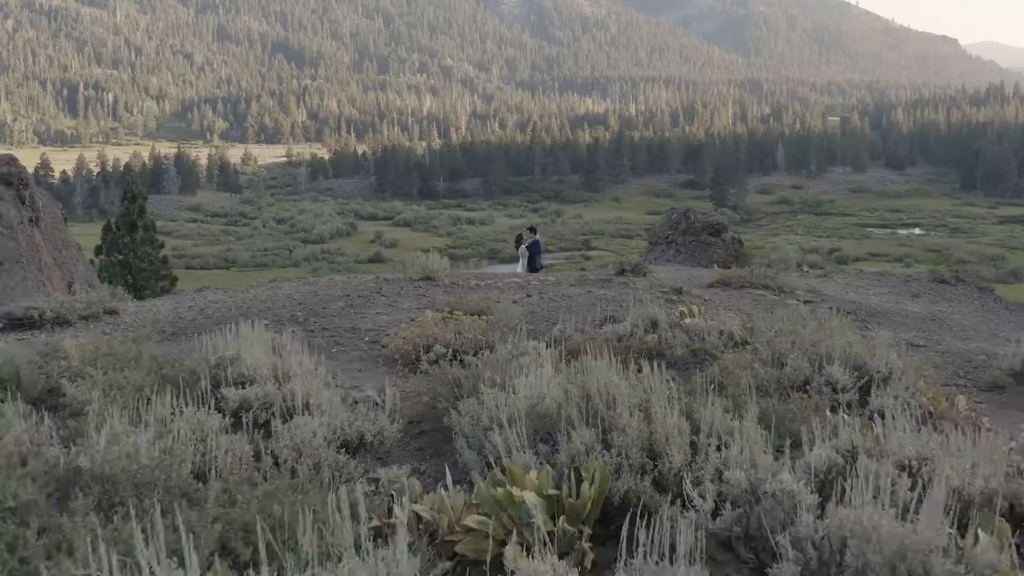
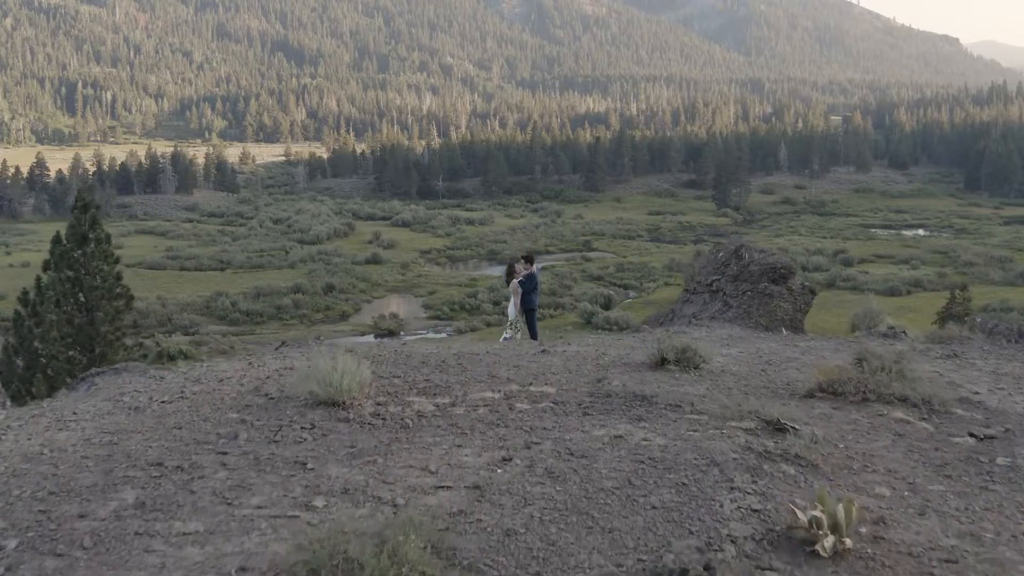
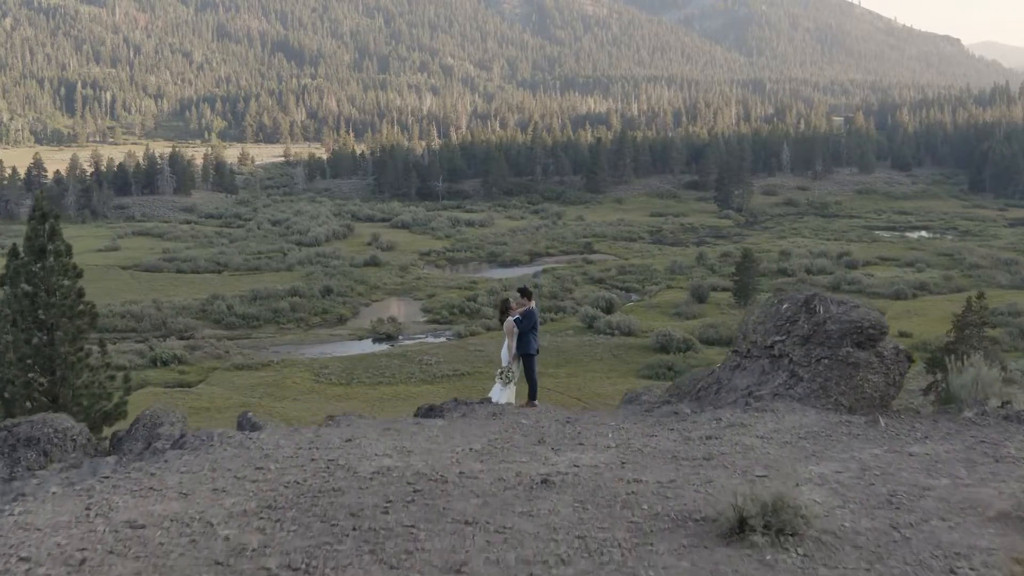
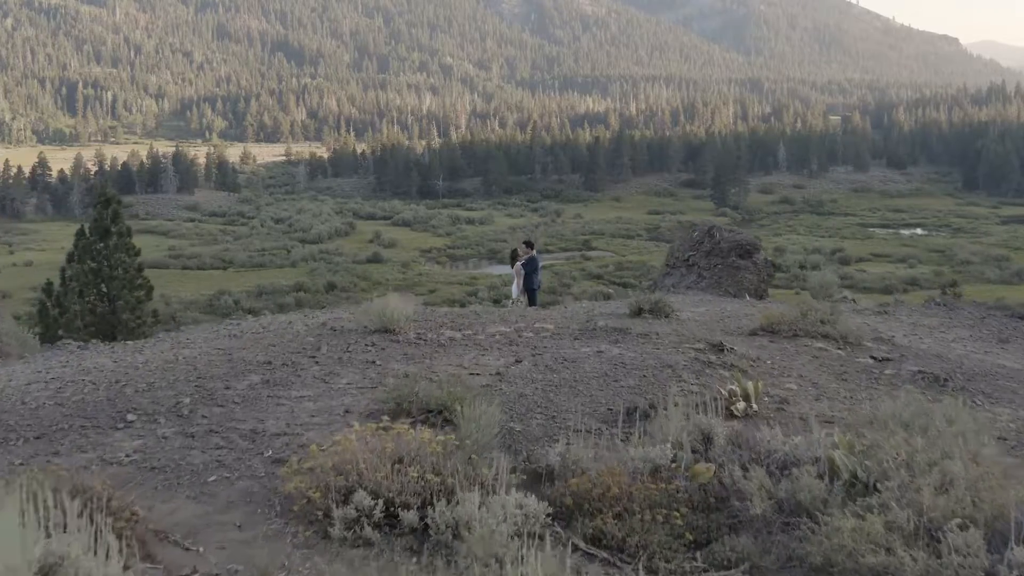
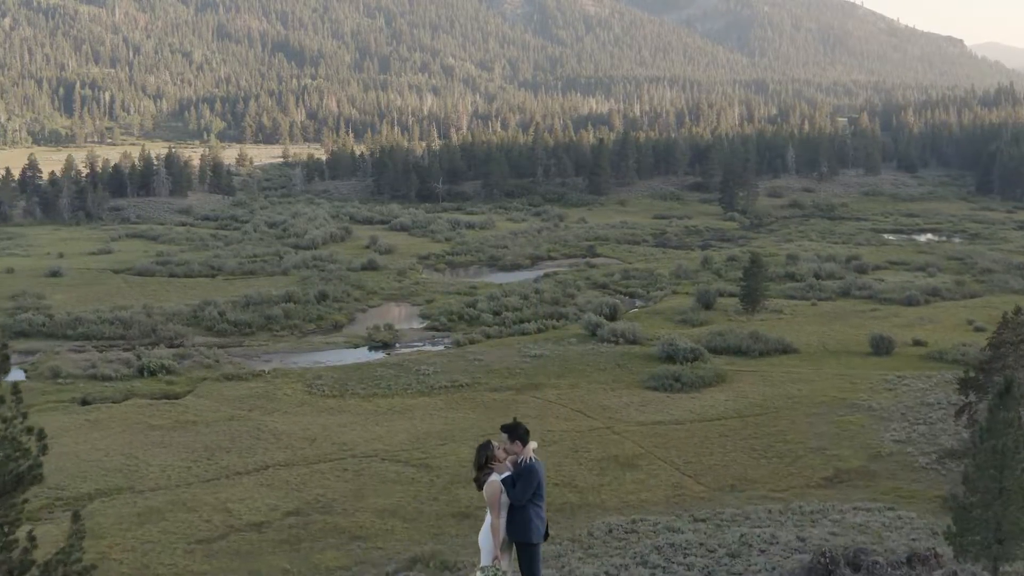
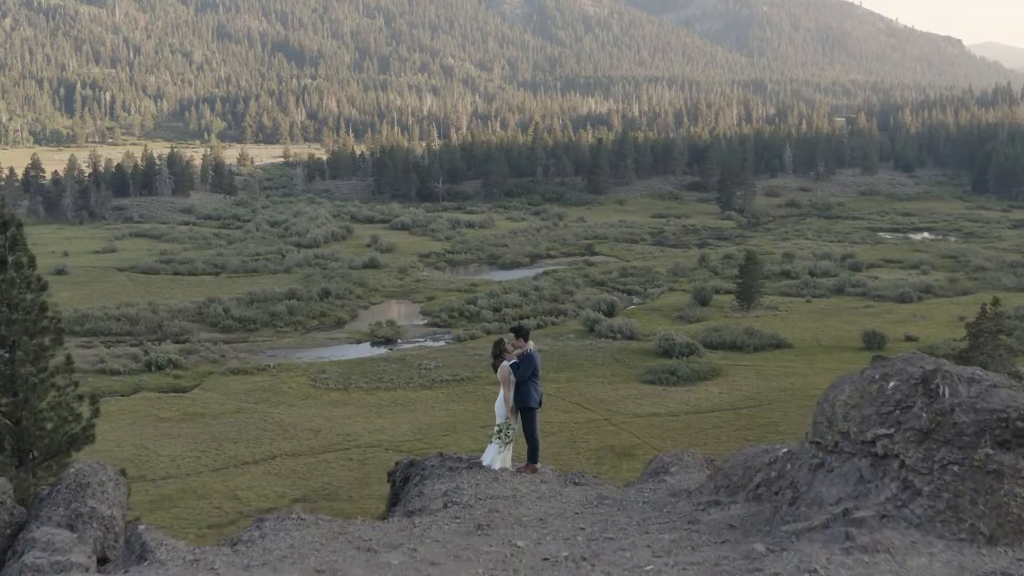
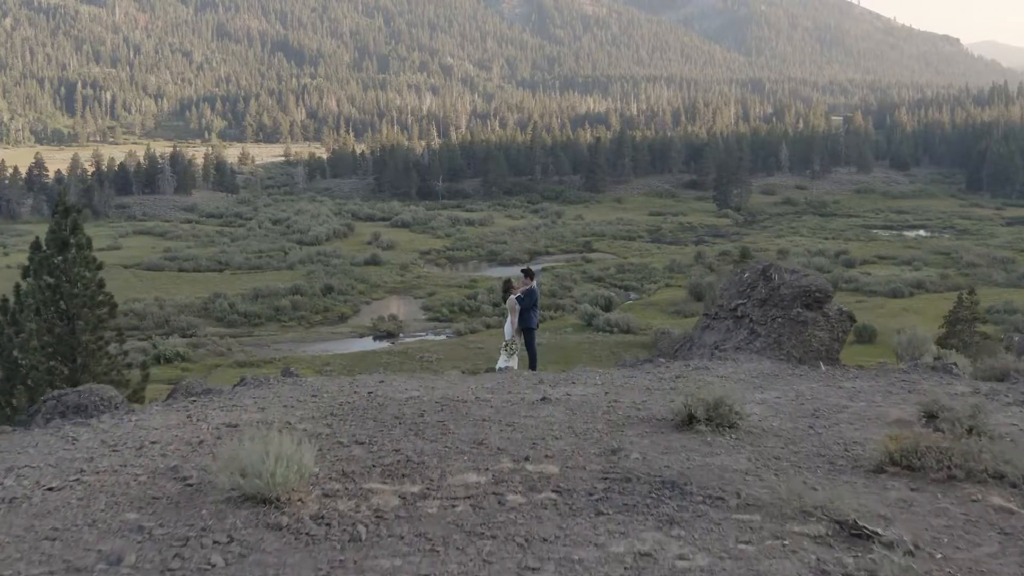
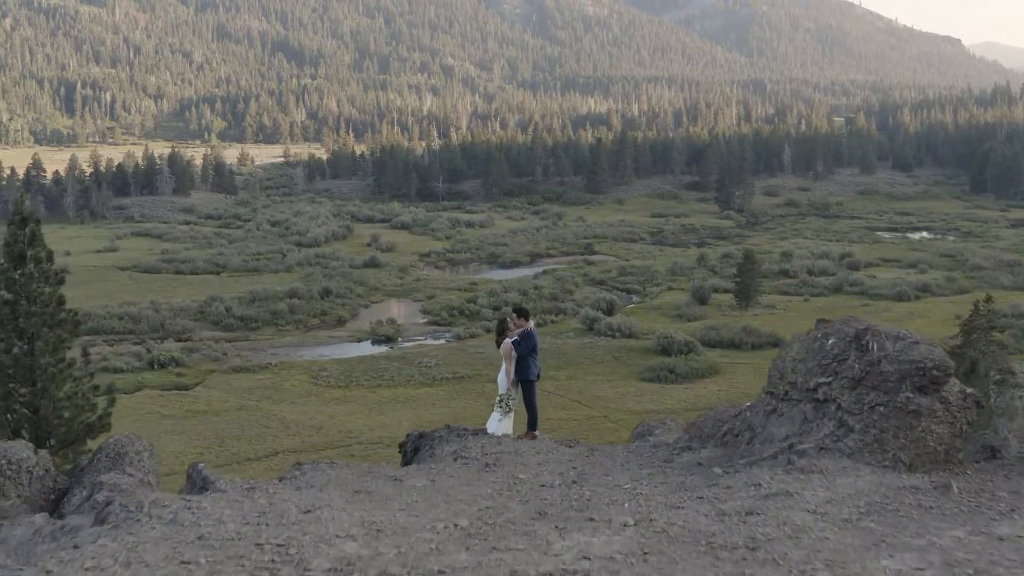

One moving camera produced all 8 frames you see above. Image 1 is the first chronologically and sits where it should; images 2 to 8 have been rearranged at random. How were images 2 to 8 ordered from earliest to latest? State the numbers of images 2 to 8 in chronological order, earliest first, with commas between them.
4, 2, 7, 3, 8, 6, 5
